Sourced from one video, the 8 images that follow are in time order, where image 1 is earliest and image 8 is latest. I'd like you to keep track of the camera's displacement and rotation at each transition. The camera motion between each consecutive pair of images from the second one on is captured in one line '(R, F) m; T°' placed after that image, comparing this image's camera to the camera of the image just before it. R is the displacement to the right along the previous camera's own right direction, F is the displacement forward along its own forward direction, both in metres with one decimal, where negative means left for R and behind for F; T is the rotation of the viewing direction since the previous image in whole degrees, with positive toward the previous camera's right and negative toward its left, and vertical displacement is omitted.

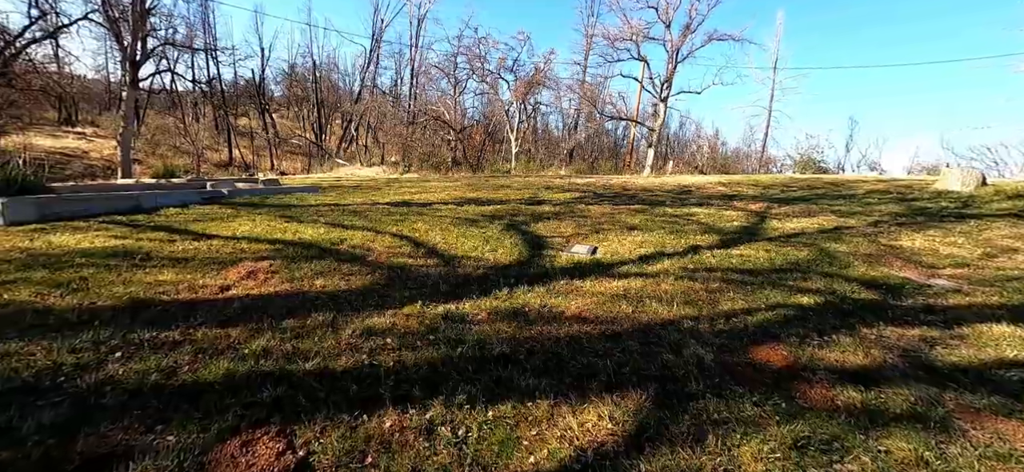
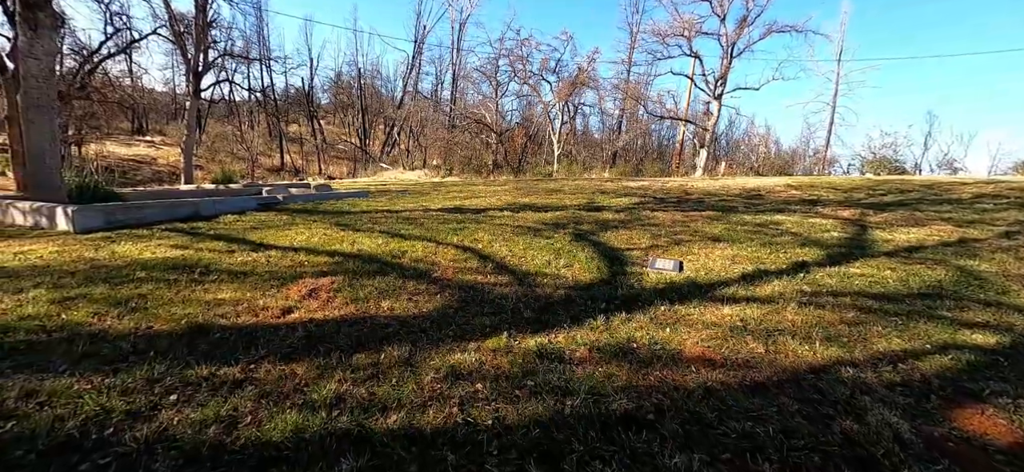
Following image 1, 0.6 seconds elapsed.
(-0.3, +0.4) m; -5°
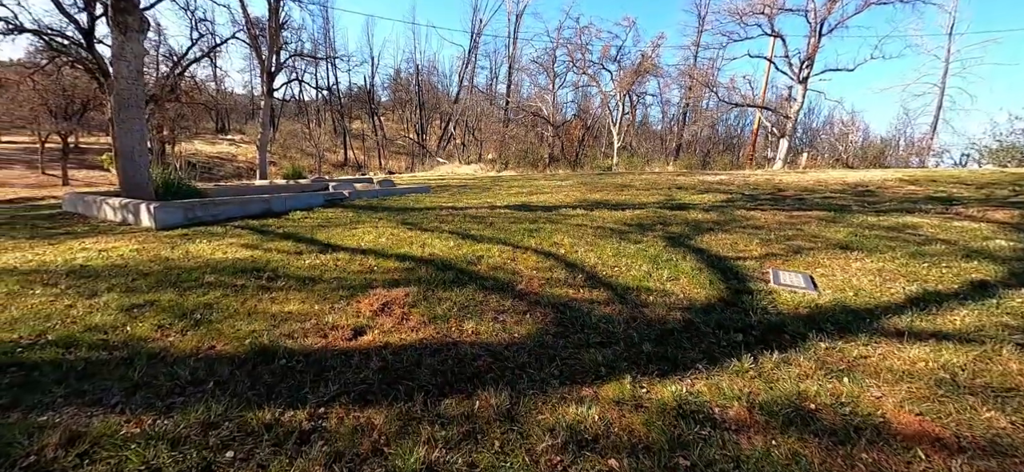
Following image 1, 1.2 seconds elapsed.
(-0.3, +0.5) m; -7°
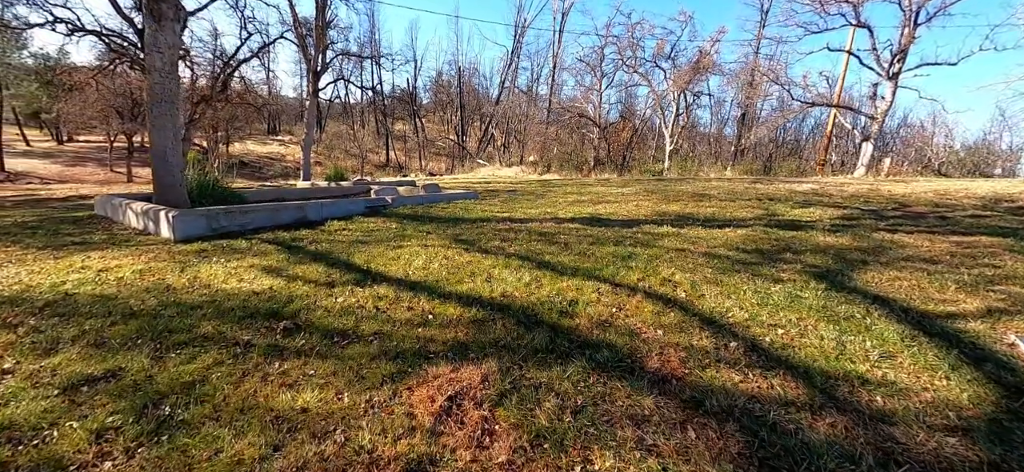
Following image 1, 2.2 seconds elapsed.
(-0.4, +1.0) m; -5°
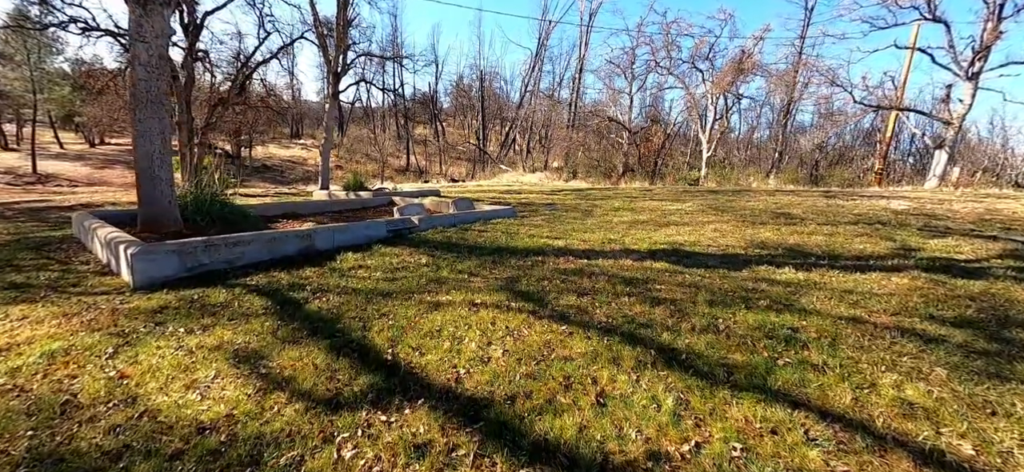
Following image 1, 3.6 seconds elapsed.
(-0.4, +1.2) m; -2°
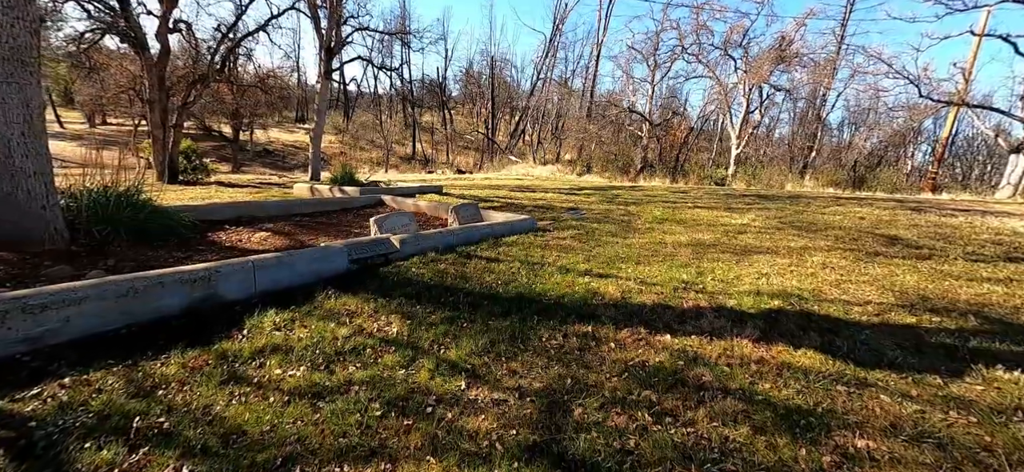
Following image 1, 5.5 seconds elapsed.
(-0.2, +1.7) m; -1°
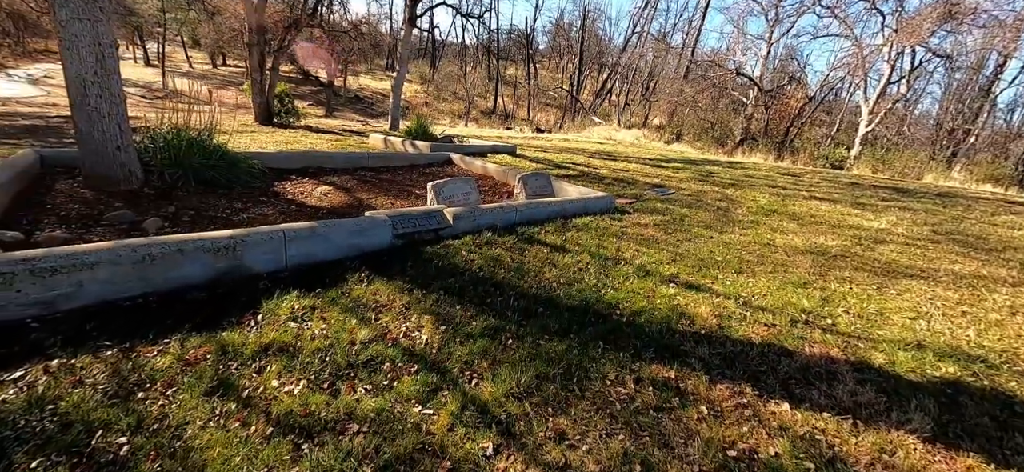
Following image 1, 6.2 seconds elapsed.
(0.0, +0.6) m; -9°
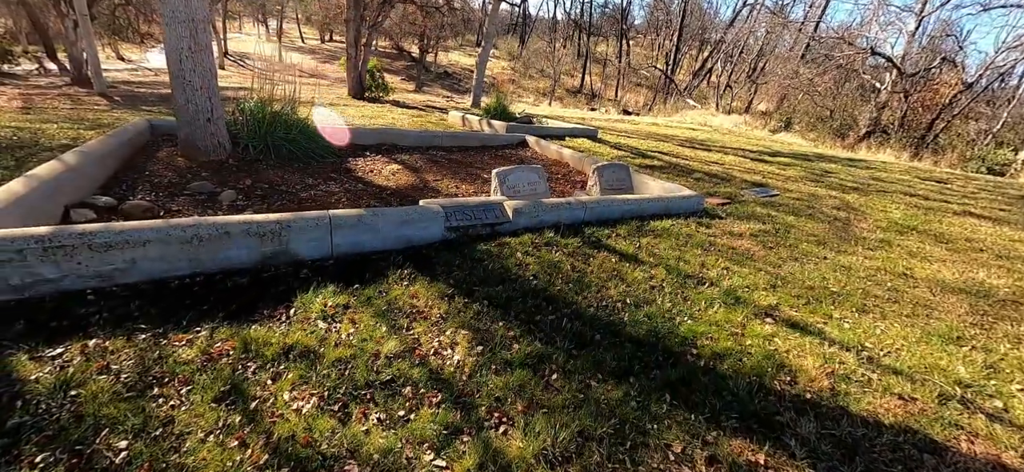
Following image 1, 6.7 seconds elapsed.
(+0.1, +0.3) m; -10°
